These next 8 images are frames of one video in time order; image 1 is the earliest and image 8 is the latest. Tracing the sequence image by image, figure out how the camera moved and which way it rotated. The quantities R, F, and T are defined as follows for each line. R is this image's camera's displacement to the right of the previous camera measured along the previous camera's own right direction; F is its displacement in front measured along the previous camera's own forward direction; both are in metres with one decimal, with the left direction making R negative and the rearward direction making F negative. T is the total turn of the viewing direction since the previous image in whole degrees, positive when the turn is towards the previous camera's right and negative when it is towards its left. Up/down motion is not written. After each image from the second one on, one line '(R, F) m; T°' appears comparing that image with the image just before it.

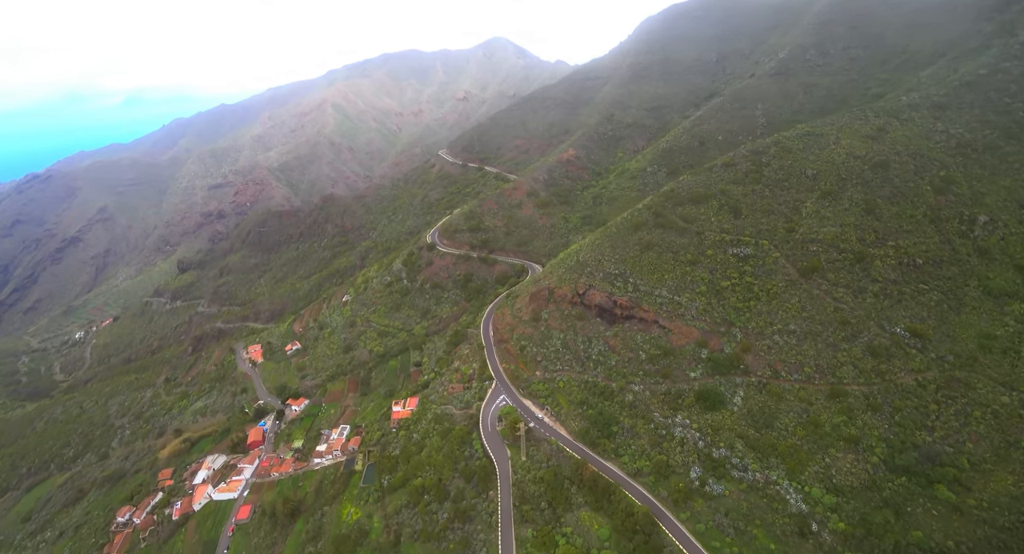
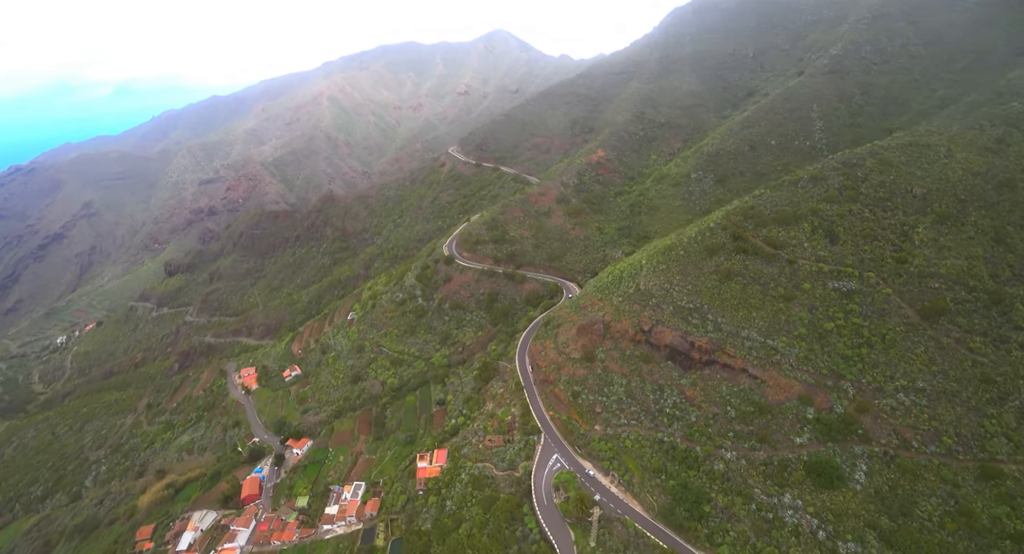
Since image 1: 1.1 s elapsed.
(-4.1, +6.7) m; +1°
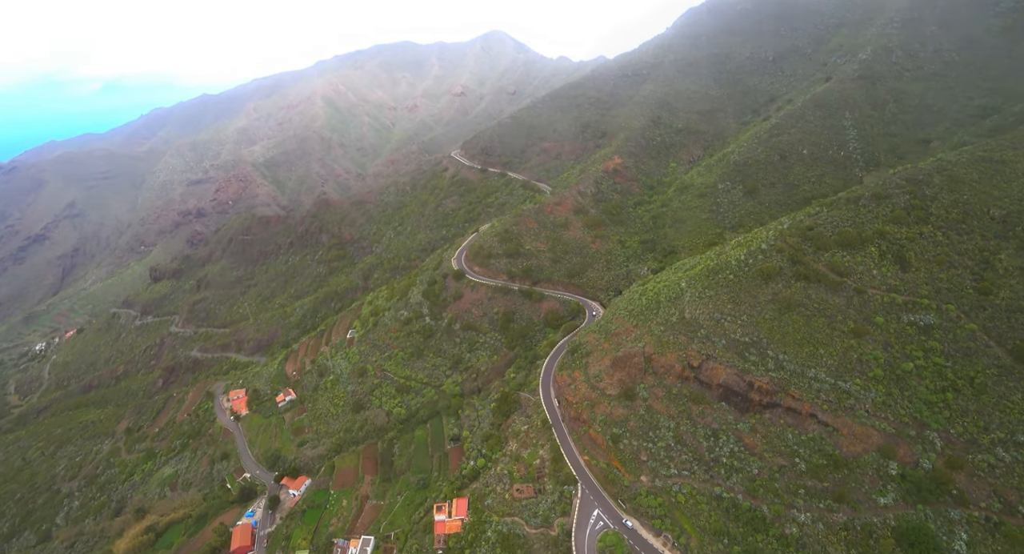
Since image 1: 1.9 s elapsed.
(-2.5, +4.0) m; +1°
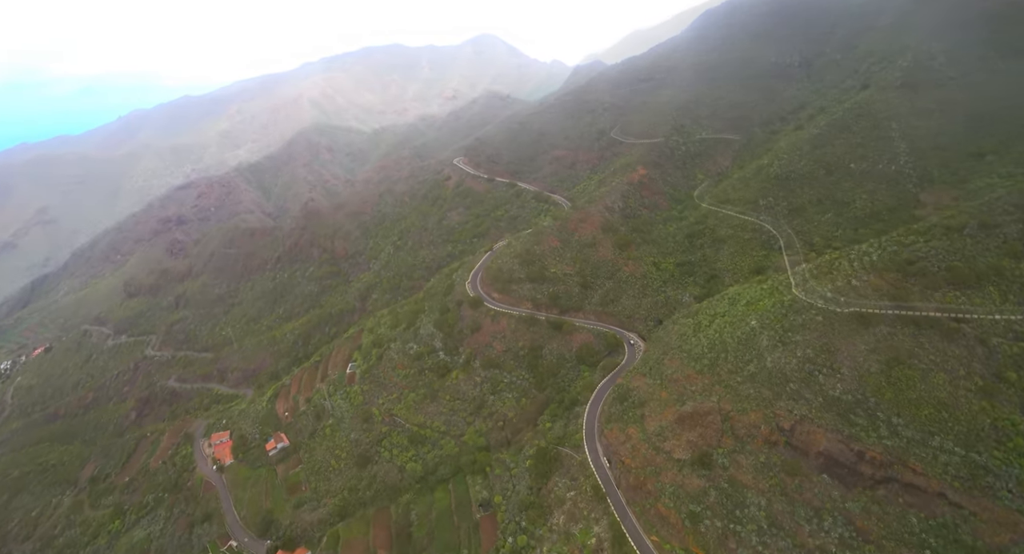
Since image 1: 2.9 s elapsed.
(-3.5, +5.5) m; +2°
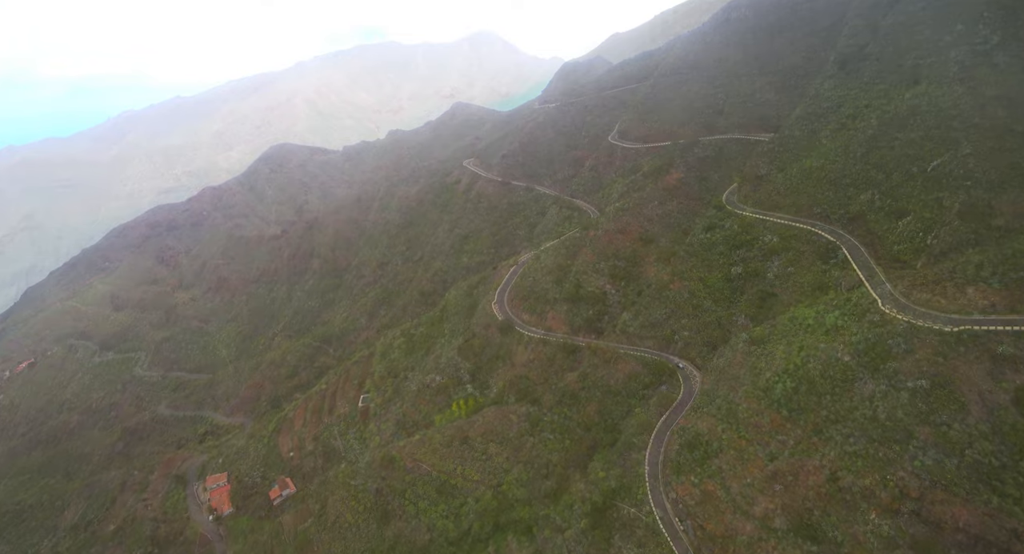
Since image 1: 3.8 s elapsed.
(-3.1, +4.8) m; +1°
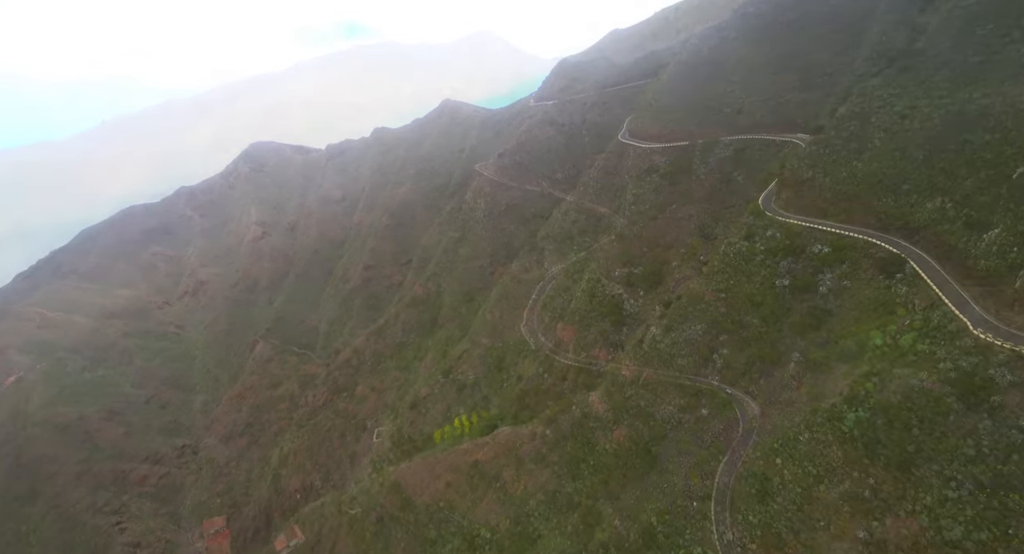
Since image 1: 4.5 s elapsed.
(-3.0, +4.3) m; +1°
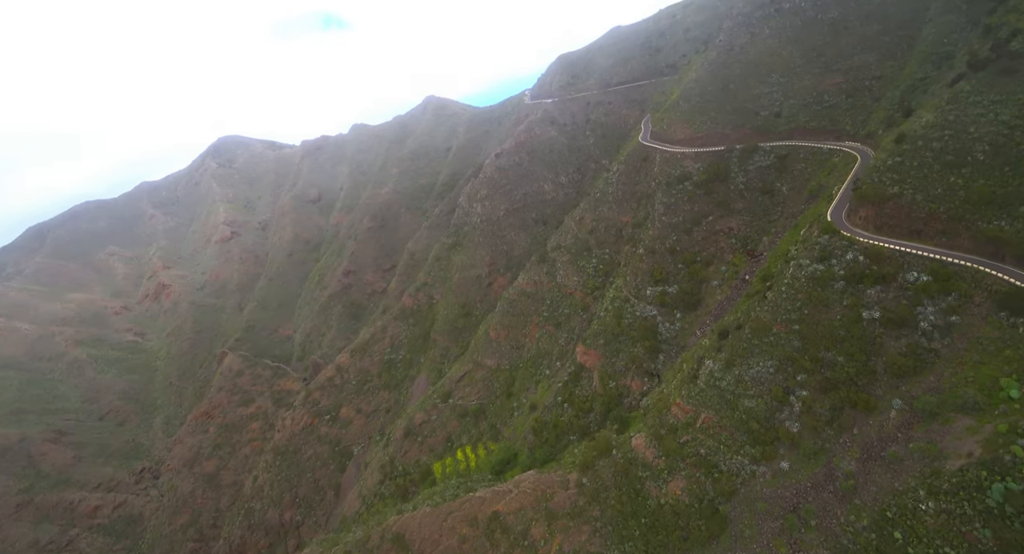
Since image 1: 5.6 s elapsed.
(-5.8, +7.8) m; +3°
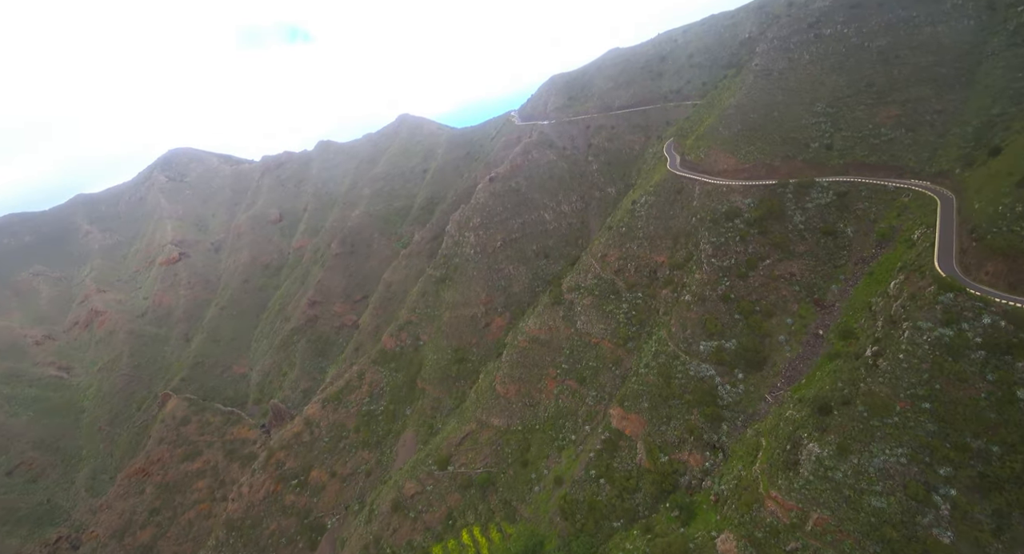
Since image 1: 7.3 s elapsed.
(-7.4, +10.1) m; +5°
